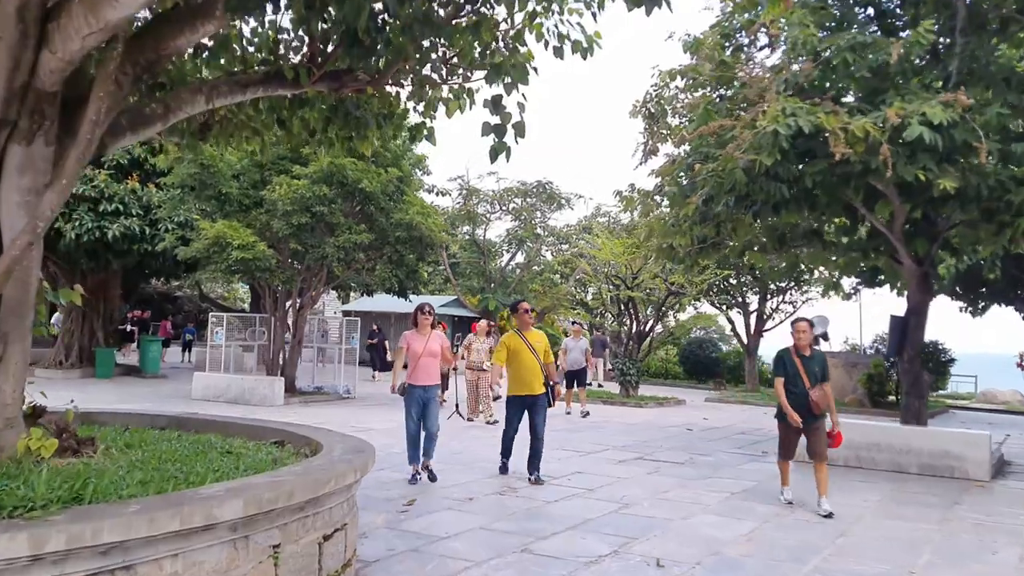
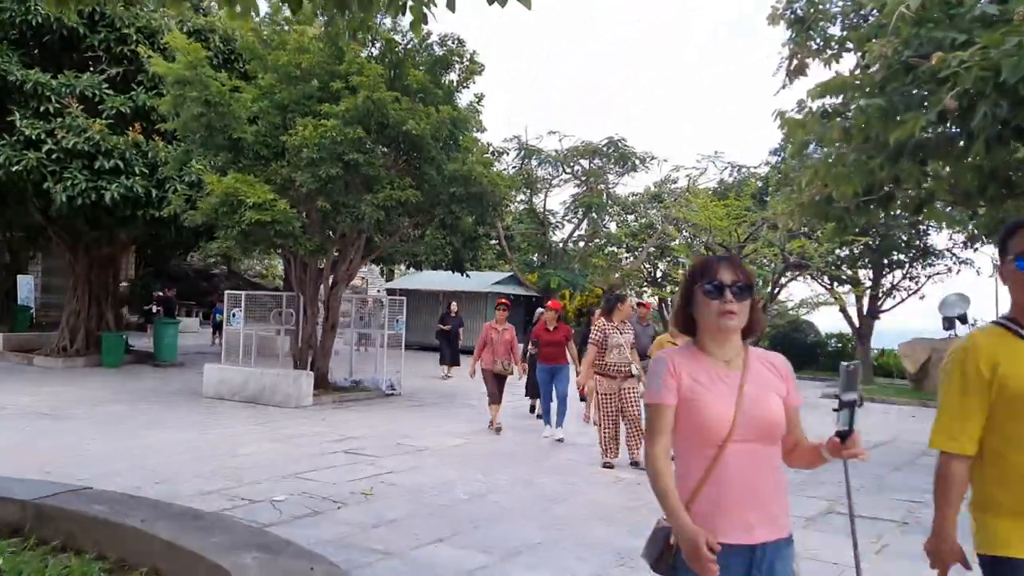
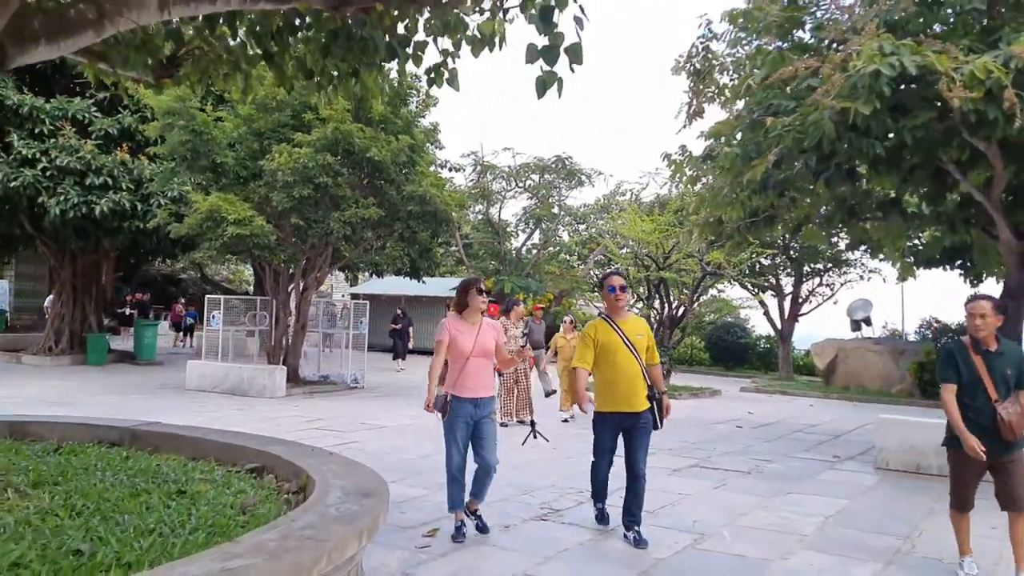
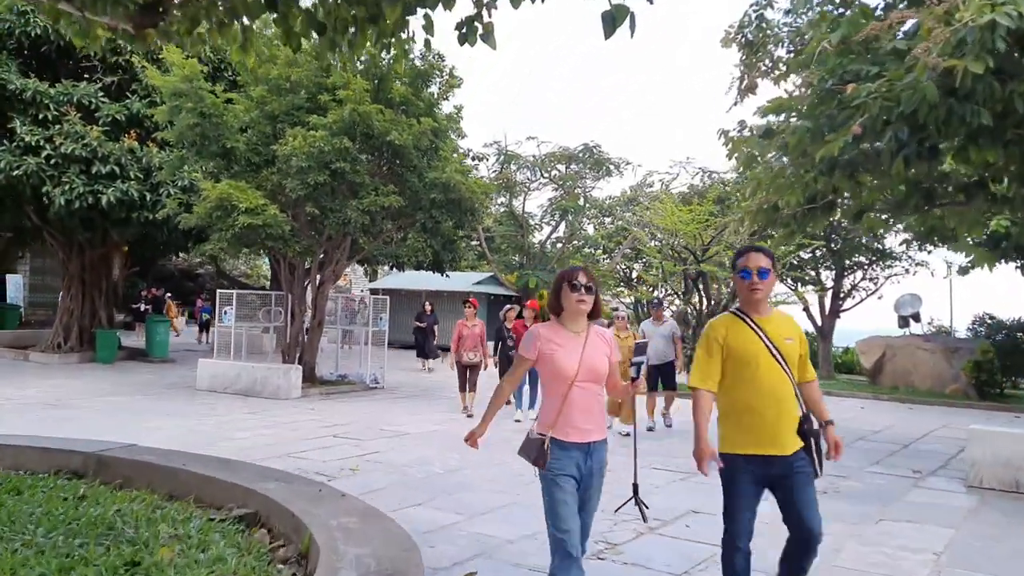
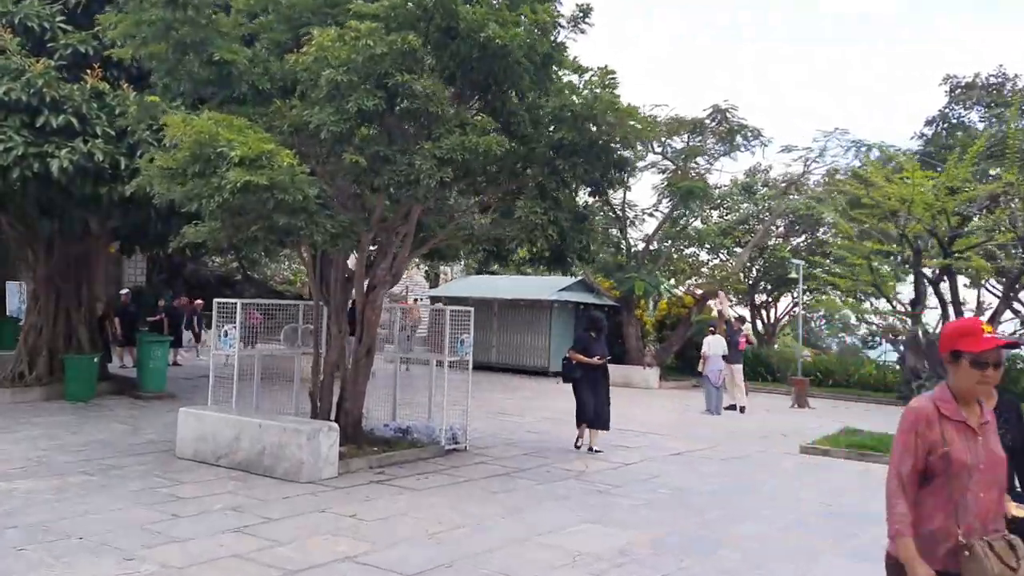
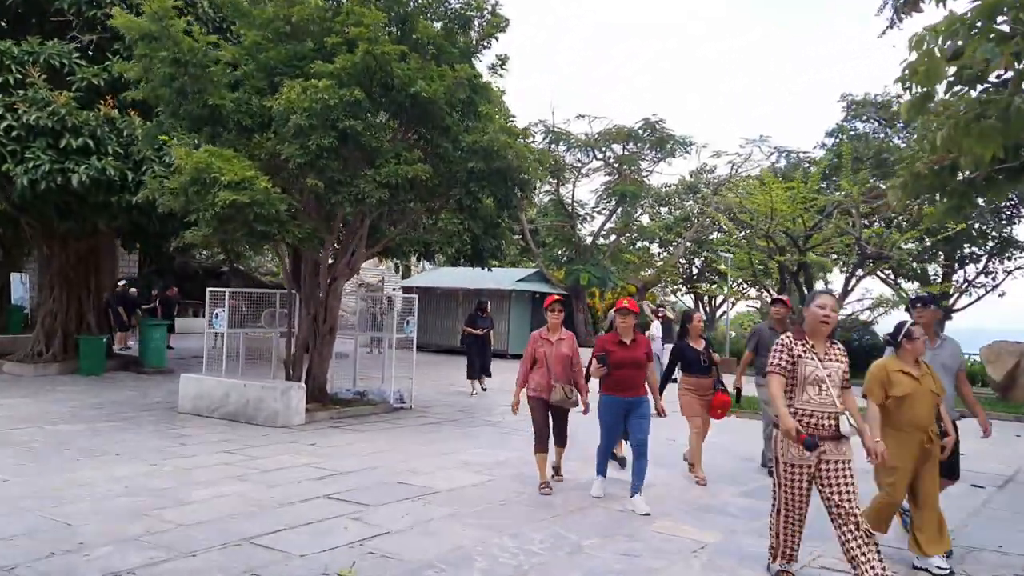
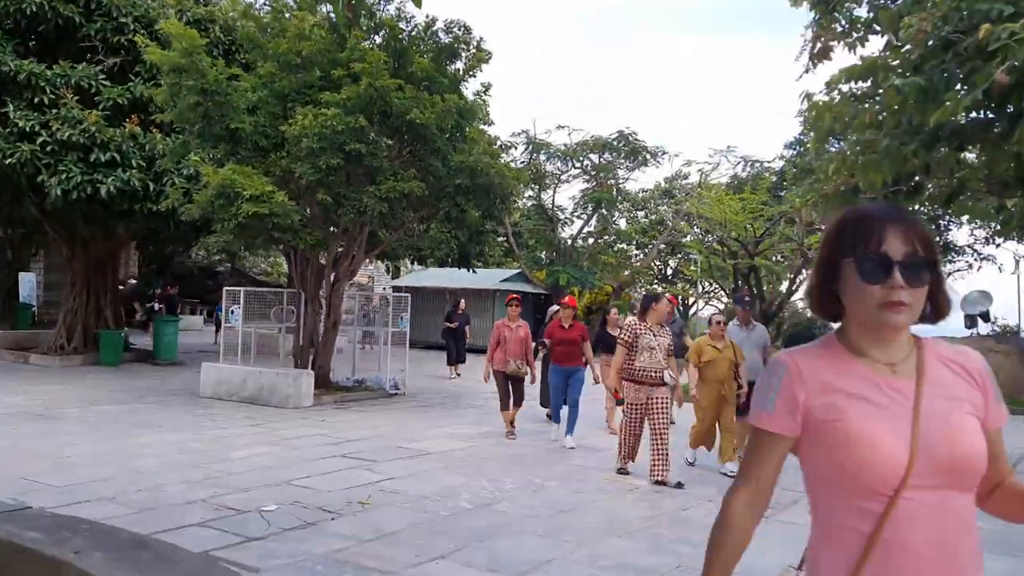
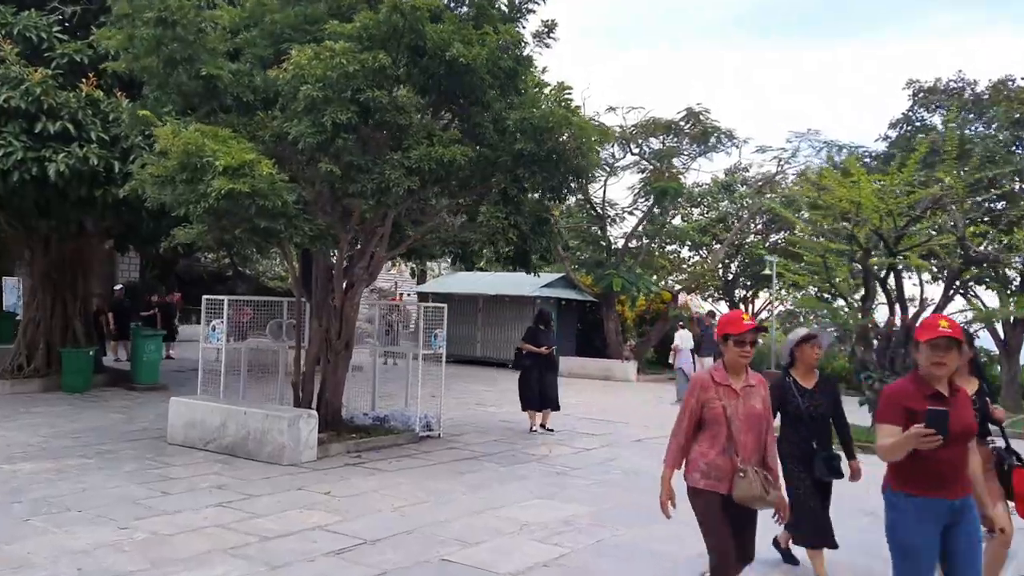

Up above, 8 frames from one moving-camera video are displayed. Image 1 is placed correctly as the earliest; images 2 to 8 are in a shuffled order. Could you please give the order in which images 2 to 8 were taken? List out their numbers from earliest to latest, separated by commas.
3, 4, 2, 7, 6, 8, 5
